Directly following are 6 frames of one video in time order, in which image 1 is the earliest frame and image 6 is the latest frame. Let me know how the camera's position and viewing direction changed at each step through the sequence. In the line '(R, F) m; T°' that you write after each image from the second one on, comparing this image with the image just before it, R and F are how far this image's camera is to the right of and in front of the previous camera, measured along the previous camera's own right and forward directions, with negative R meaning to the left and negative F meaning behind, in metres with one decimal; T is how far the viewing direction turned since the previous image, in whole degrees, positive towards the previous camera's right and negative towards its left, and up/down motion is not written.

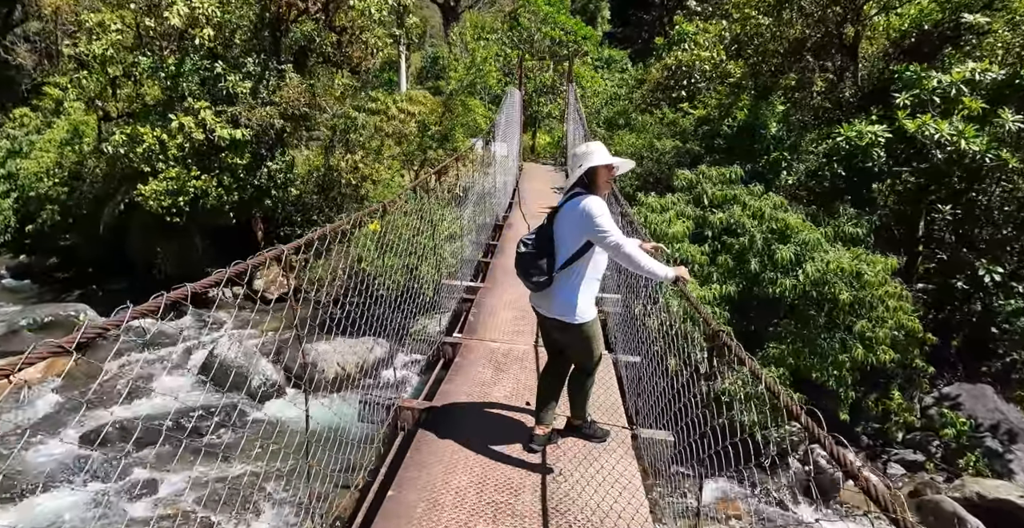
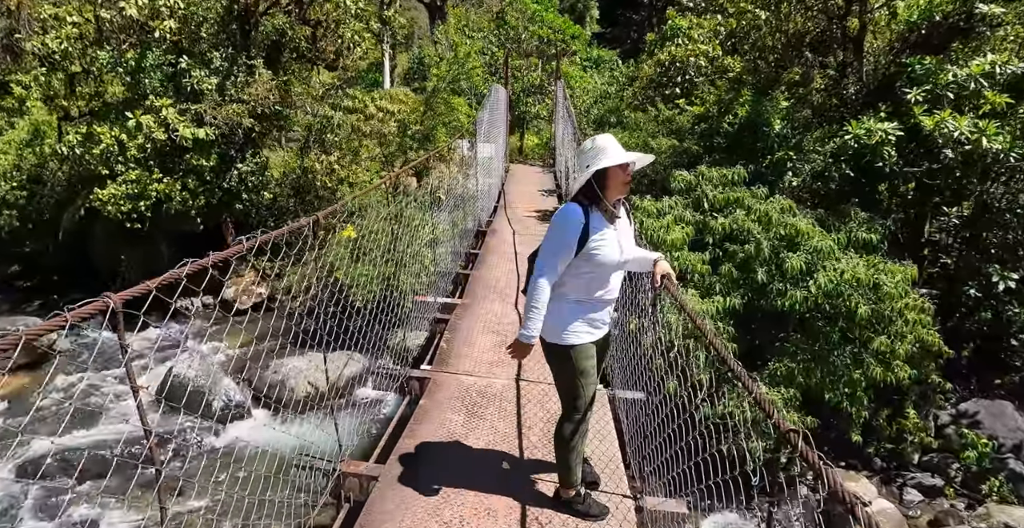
(+0.1, +0.5) m; +1°
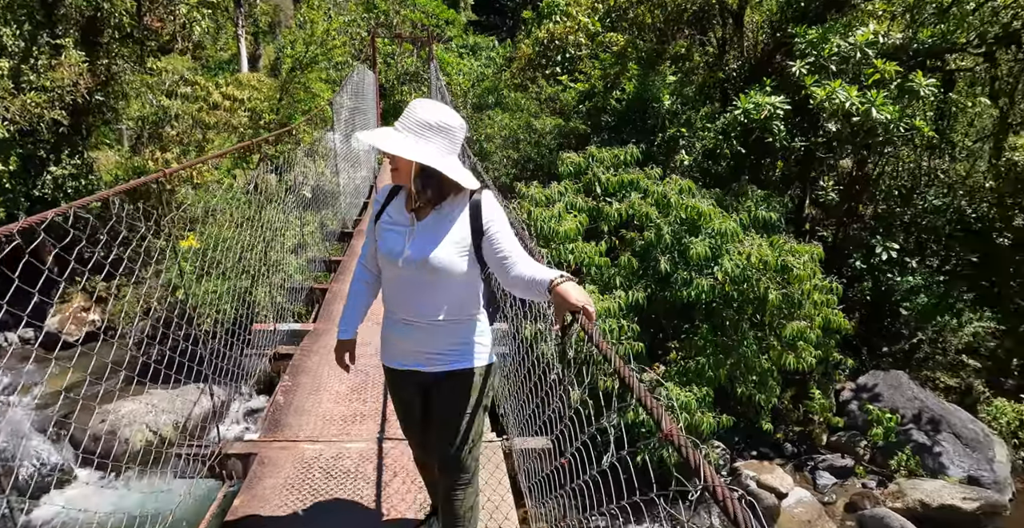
(+0.1, +0.7) m; +10°
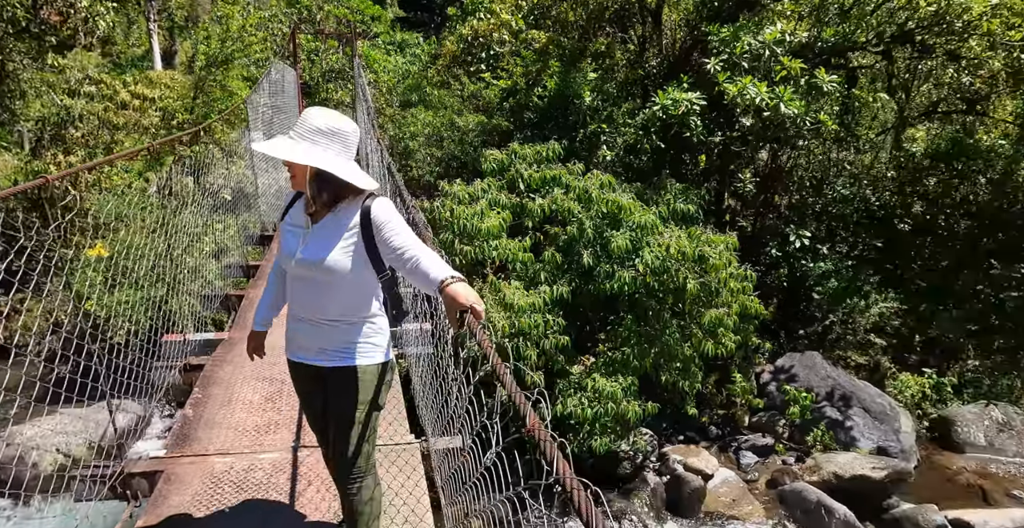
(+0.1, 0.0) m; +6°
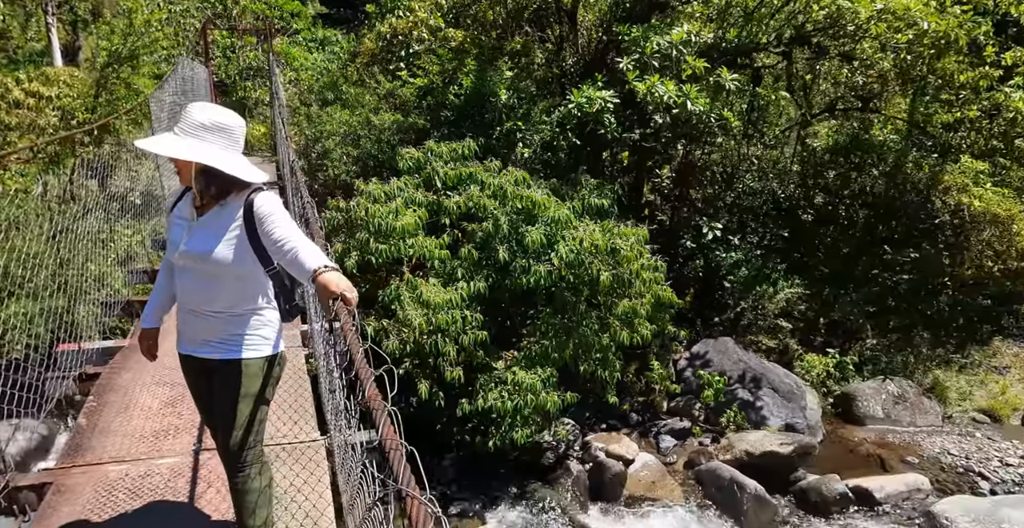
(+0.1, -0.1) m; +6°
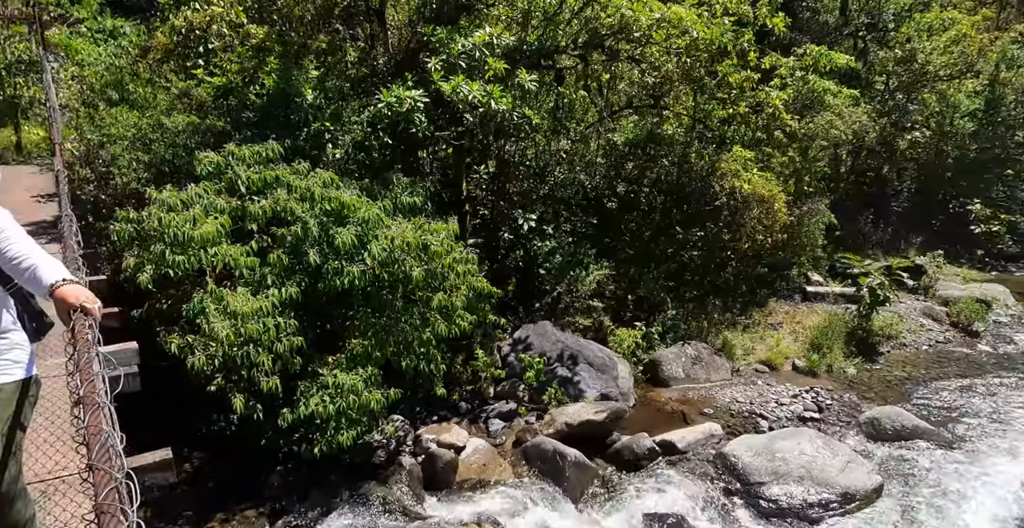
(+0.1, -0.2) m; +14°
